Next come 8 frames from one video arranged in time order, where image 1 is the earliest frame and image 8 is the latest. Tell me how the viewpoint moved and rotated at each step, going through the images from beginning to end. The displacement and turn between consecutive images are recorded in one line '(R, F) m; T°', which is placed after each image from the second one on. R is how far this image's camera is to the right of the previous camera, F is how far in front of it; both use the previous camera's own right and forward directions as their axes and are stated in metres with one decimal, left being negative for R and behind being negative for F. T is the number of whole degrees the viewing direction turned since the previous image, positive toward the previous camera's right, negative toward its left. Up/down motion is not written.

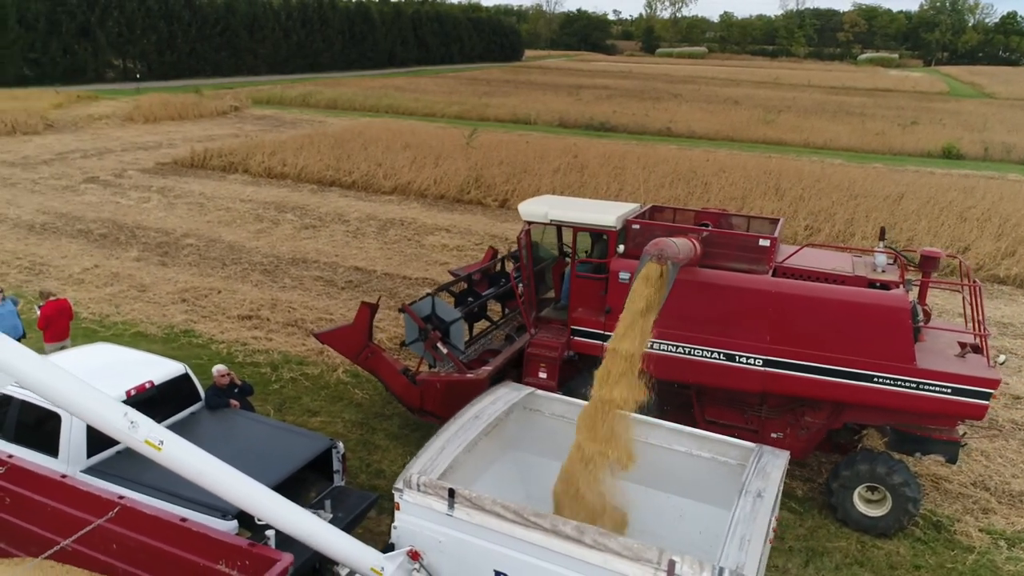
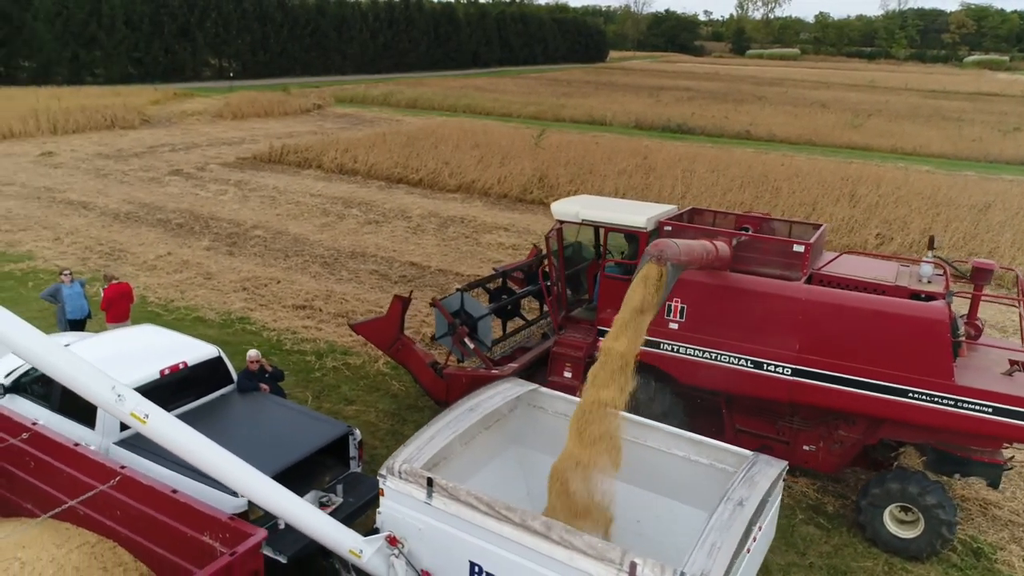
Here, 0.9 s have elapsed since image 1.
(+0.5, 0.0) m; -6°
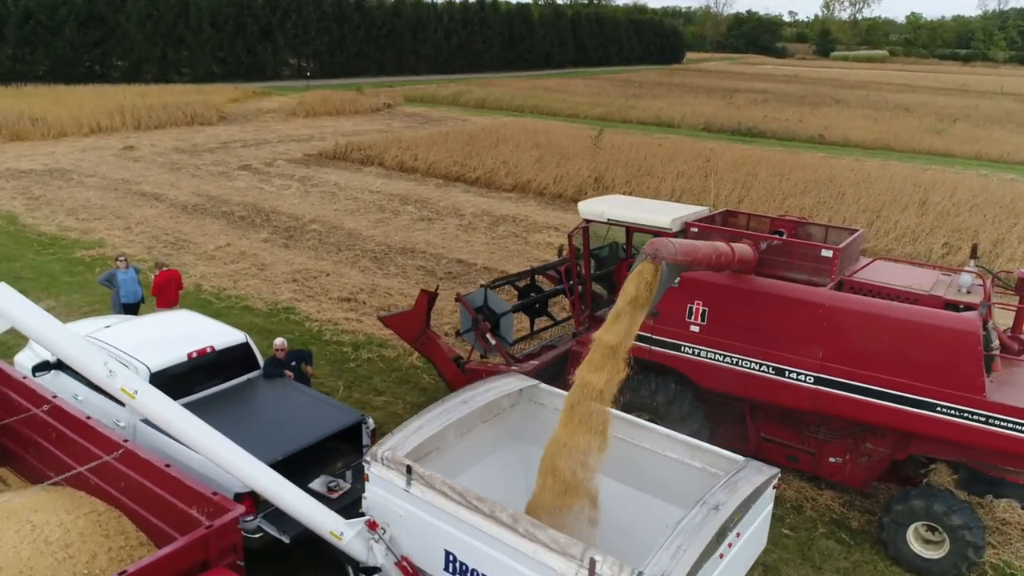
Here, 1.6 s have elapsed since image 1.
(+0.5, 0.0) m; -5°
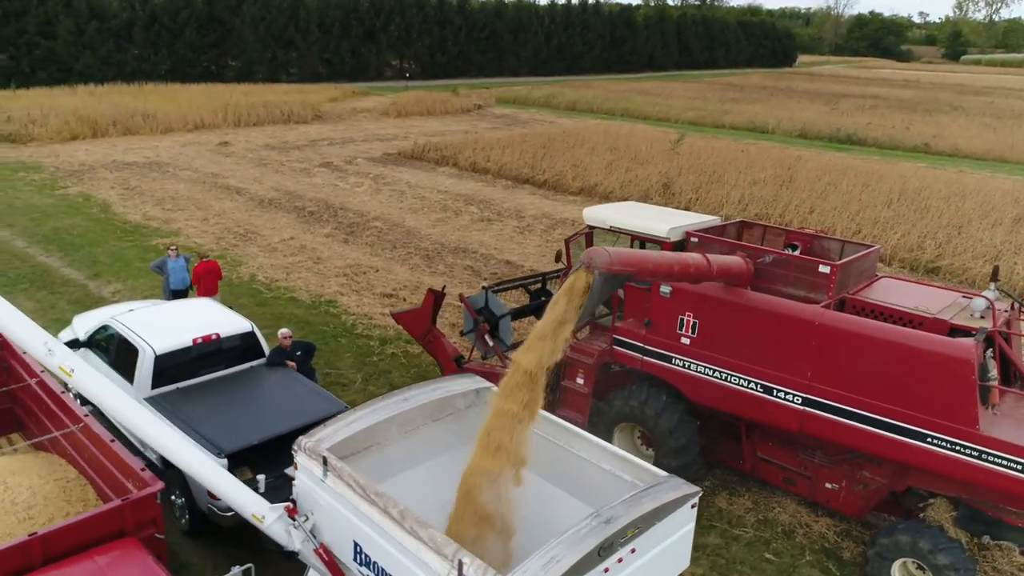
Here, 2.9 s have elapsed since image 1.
(+1.0, 0.0) m; -7°
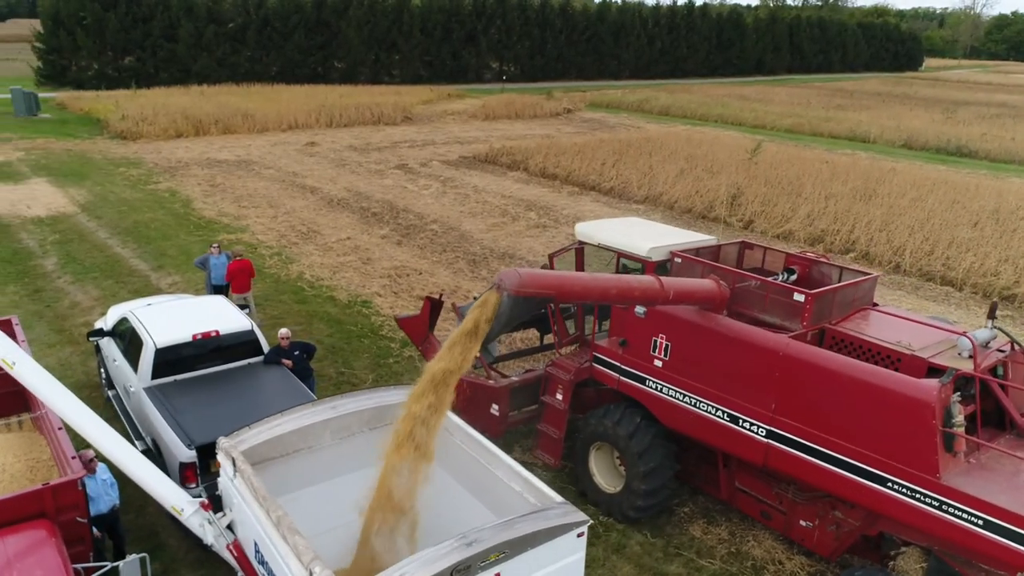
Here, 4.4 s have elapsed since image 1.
(+1.1, 0.0) m; -8°
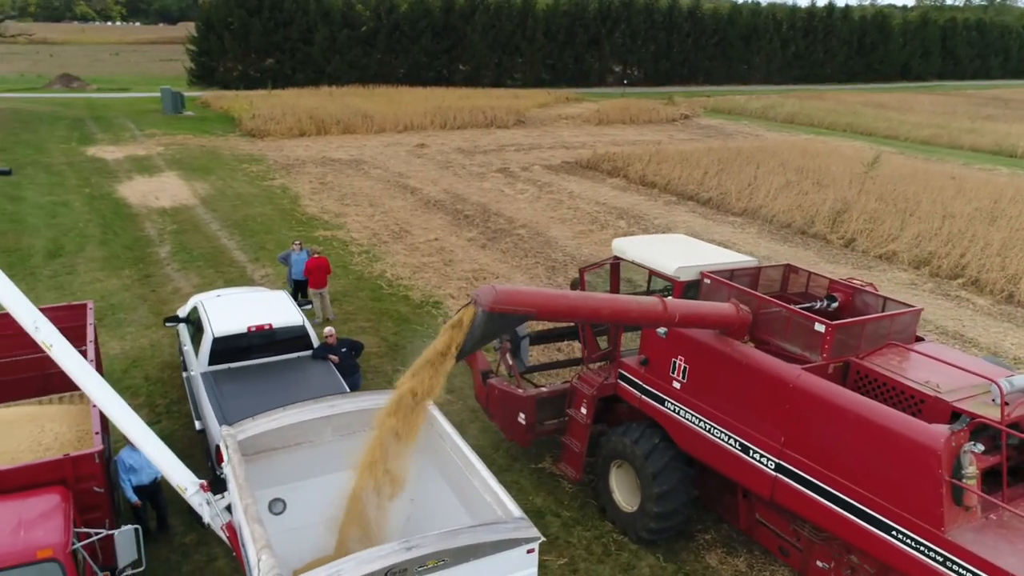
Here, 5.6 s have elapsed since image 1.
(+0.9, 0.0) m; -9°
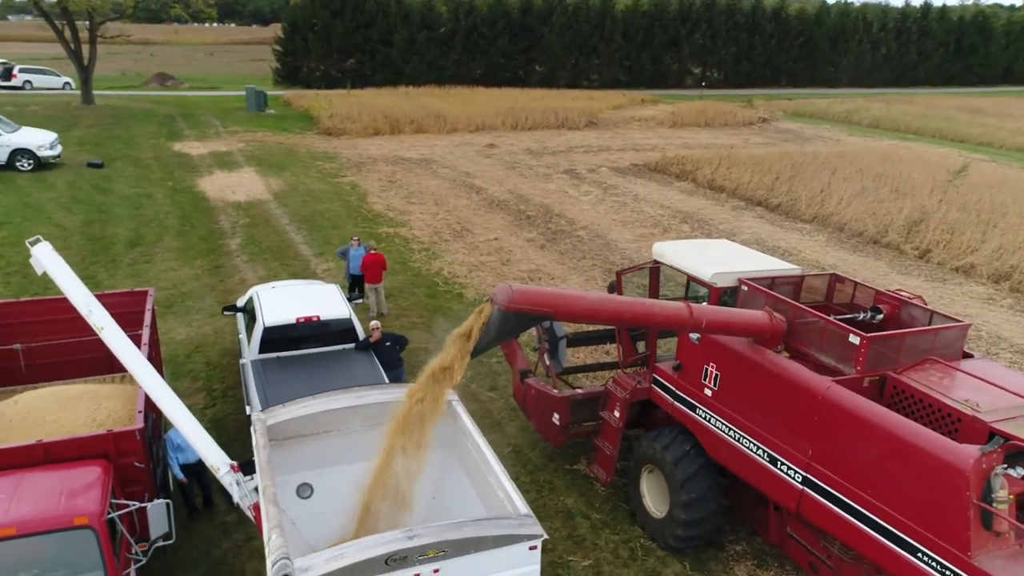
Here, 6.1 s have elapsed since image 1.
(+0.4, -0.1) m; -6°
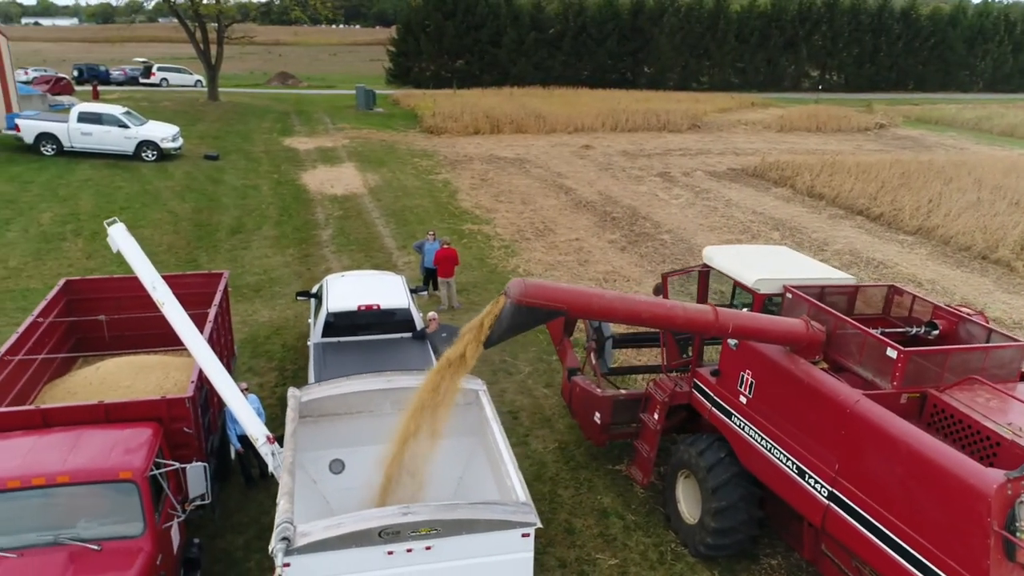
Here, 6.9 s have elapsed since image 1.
(+0.6, -0.1) m; -8°
